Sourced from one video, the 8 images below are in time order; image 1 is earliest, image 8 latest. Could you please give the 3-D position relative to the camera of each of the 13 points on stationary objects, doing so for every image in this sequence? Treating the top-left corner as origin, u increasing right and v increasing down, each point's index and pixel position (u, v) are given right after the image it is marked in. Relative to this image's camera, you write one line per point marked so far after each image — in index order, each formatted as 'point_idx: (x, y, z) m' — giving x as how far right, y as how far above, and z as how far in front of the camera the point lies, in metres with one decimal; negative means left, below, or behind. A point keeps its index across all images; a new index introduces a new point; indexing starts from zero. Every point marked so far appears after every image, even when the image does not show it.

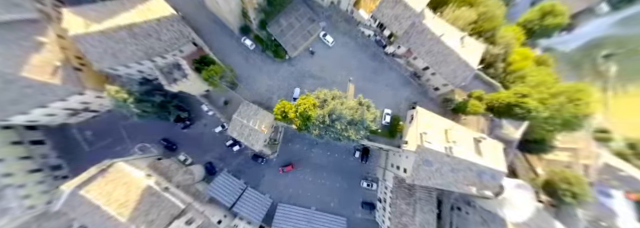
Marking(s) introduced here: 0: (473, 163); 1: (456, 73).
0: (+13.2, -4.1, +15.3) m
1: (+12.8, +3.8, +17.1) m
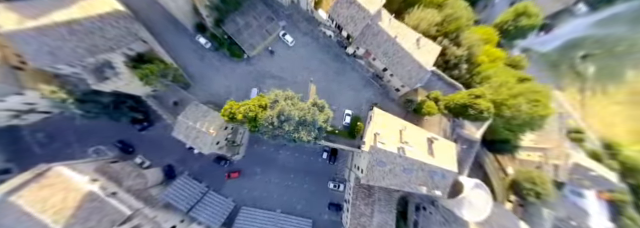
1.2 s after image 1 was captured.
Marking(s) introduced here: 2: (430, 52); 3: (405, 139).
0: (+9.2, -4.1, +15.4) m
1: (+8.7, +3.7, +17.2) m
2: (+10.7, +5.9, +17.5) m
3: (+7.9, -2.3, +16.0) m
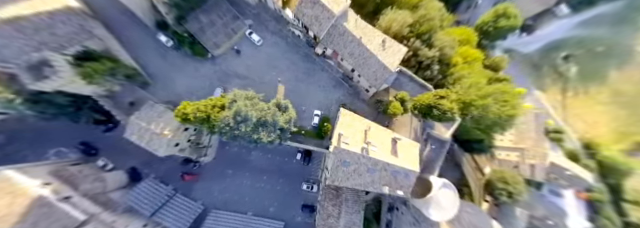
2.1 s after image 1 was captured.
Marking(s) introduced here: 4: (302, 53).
0: (+5.9, -4.1, +15.4) m
1: (+5.4, +3.7, +17.2) m
2: (+7.4, +5.9, +17.5) m
3: (+4.7, -2.3, +15.9) m
4: (-1.9, +6.5, +19.2) m
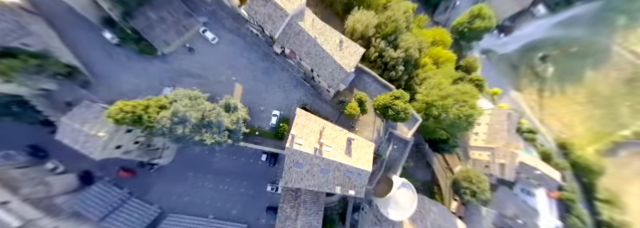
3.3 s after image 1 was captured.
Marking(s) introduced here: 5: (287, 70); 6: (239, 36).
0: (+1.8, -4.2, +15.2) m
1: (+1.2, +3.7, +17.0) m
2: (+3.2, +5.9, +17.4) m
3: (+0.5, -2.3, +15.8) m
4: (-6.2, +6.5, +18.9) m
5: (-3.5, +4.8, +19.4) m
6: (-8.4, +8.0, +18.6) m
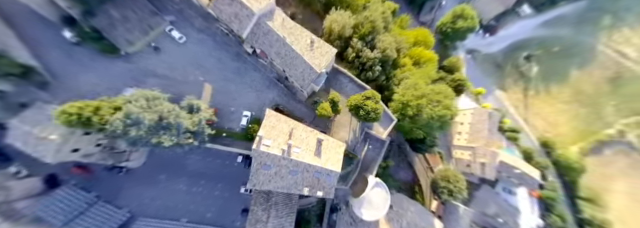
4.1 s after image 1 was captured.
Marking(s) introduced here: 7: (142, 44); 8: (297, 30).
0: (-1.0, -4.2, +15.0) m
1: (-1.7, +3.6, +16.9) m
2: (+0.3, +5.8, +17.2) m
3: (-2.3, -2.4, +15.6) m
4: (-9.1, +6.4, +18.6) m
5: (-6.4, +4.7, +19.1) m
6: (-11.3, +7.9, +18.2) m
7: (-16.3, +6.4, +16.6) m
8: (-2.2, +8.2, +17.3) m
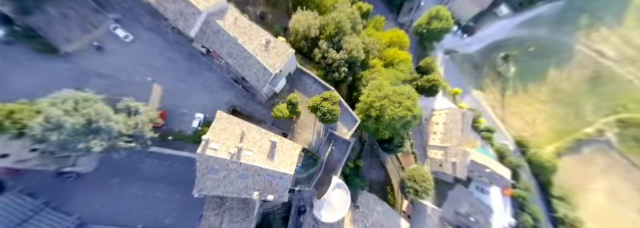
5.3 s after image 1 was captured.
0: (-5.2, -4.4, +14.7) m
1: (-5.9, +3.5, +16.5) m
2: (-3.9, +5.7, +16.9) m
3: (-6.5, -2.6, +15.2) m
4: (-13.4, +6.2, +18.0) m
5: (-10.7, +4.5, +18.6) m
6: (-15.6, +7.7, +17.6) m
7: (-20.5, +6.2, +15.8) m
8: (-6.5, +8.0, +16.8) m
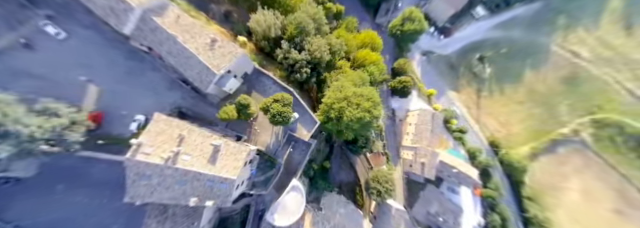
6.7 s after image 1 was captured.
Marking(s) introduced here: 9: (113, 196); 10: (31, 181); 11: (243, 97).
0: (-9.9, -4.6, +14.1) m
1: (-10.7, +3.3, +15.8) m
2: (-8.7, +5.5, +16.3) m
3: (-11.2, -2.7, +14.5) m
4: (-18.2, +6.0, +17.1) m
5: (-15.5, +4.4, +17.9) m
6: (-20.4, +7.5, +16.7) m
7: (-25.2, +6.0, +14.8) m
8: (-11.2, +7.8, +16.2) m
9: (-22.8, -8.8, +19.7) m
10: (-29.9, -6.9, +18.5) m
11: (-7.6, +1.7, +17.4) m
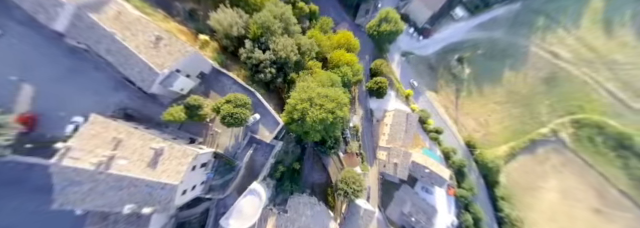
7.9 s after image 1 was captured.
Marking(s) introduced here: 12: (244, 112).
0: (-14.1, -4.7, +13.4) m
1: (-15.0, +3.1, +15.1) m
2: (-13.0, +5.4, +15.7) m
3: (-15.5, -2.9, +13.8) m
4: (-22.5, +5.9, +16.3) m
5: (-19.9, +4.2, +17.0) m
6: (-24.7, +7.4, +15.7) m
7: (-29.5, +5.8, +13.7) m
8: (-15.6, +7.7, +15.5) m
9: (-27.2, -8.9, +18.7) m
10: (-34.2, -7.0, +17.3) m
11: (-11.9, +1.6, +16.8) m
12: (-7.3, +0.2, +17.4) m
